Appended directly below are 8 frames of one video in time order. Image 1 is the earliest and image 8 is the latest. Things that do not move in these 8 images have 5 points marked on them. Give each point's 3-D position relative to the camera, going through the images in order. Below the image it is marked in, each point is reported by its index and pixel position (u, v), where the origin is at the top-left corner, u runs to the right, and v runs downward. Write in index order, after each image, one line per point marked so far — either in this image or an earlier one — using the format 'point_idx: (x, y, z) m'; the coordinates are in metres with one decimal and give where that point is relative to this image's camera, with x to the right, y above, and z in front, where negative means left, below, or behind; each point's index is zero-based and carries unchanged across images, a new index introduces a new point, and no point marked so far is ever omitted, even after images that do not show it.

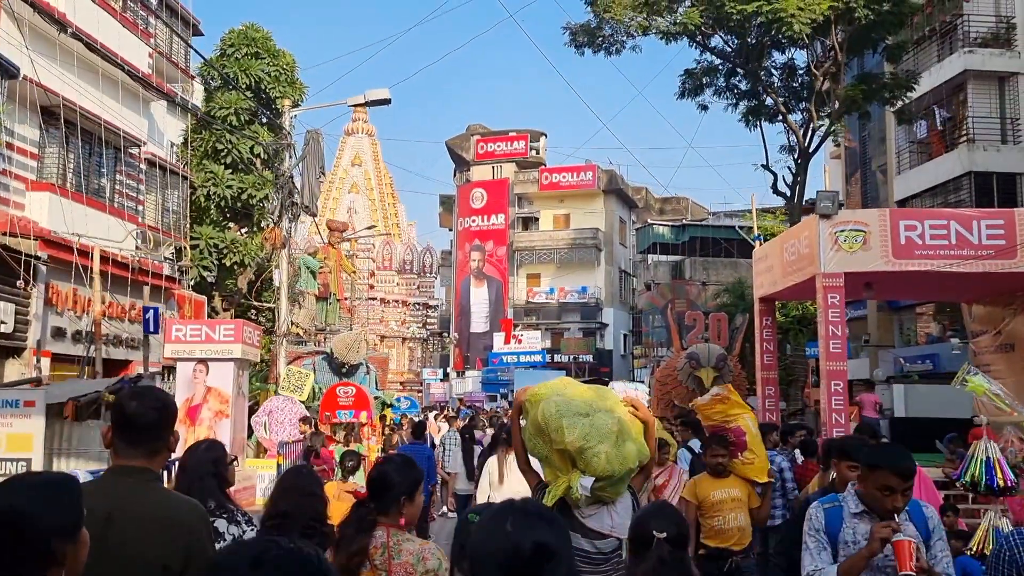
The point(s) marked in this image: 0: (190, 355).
0: (-4.9, -1.0, +13.6) m
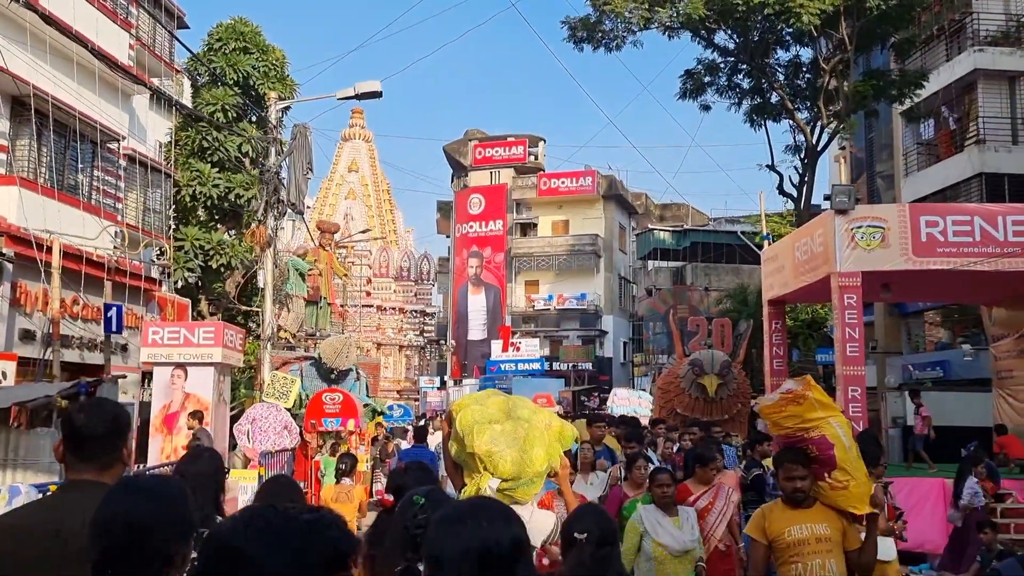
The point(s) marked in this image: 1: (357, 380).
0: (-4.9, -1.0, +12.8) m
1: (-3.2, -1.9, +18.4) m
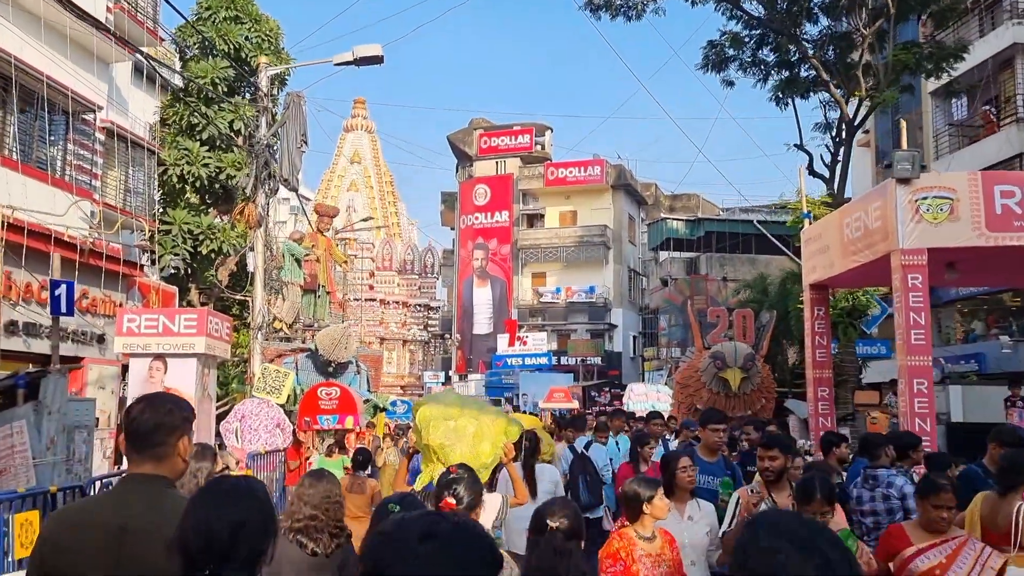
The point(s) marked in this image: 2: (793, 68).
0: (-4.7, -0.8, +11.5) m
1: (-3.0, -1.6, +17.1) m
2: (+6.2, +4.8, +19.8) m
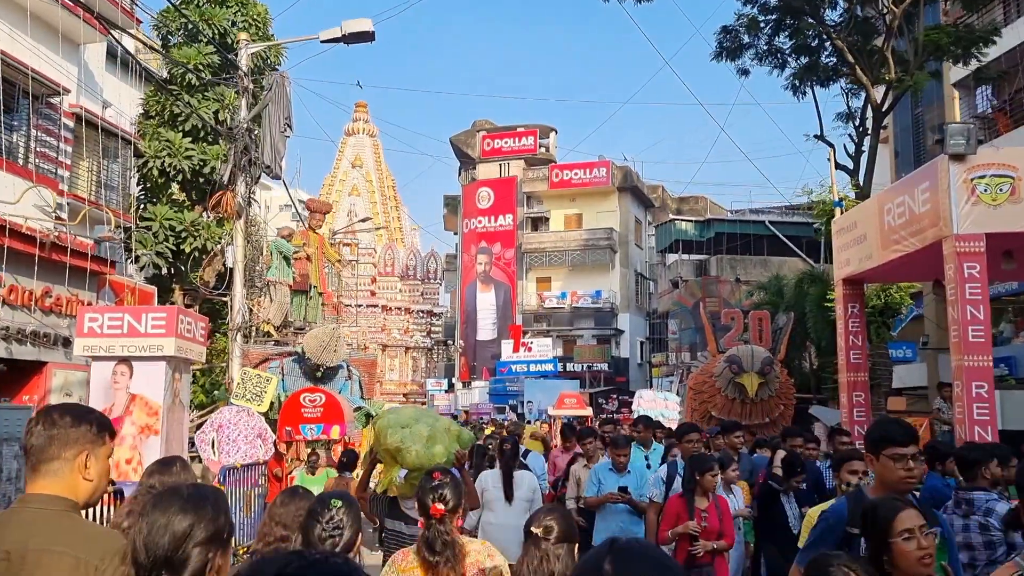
0: (-4.7, -0.8, +10.4) m
1: (-2.9, -1.6, +15.9) m
2: (+6.3, +4.9, +18.7) m
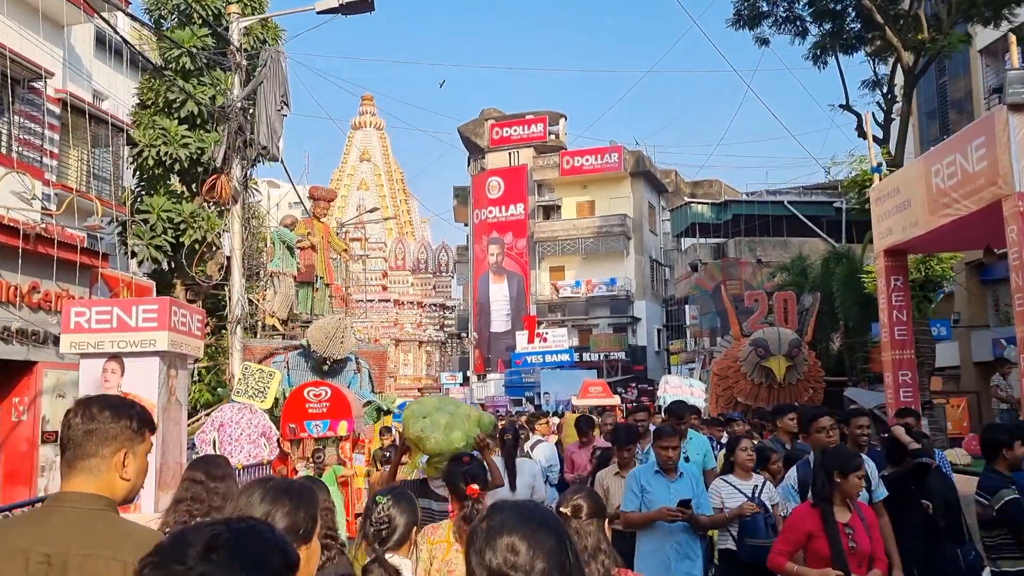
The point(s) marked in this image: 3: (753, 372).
0: (-4.5, -0.7, +9.7) m
1: (-2.6, -1.4, +15.2) m
2: (+6.4, +5.3, +17.8) m
3: (+4.8, -1.7, +17.9) m
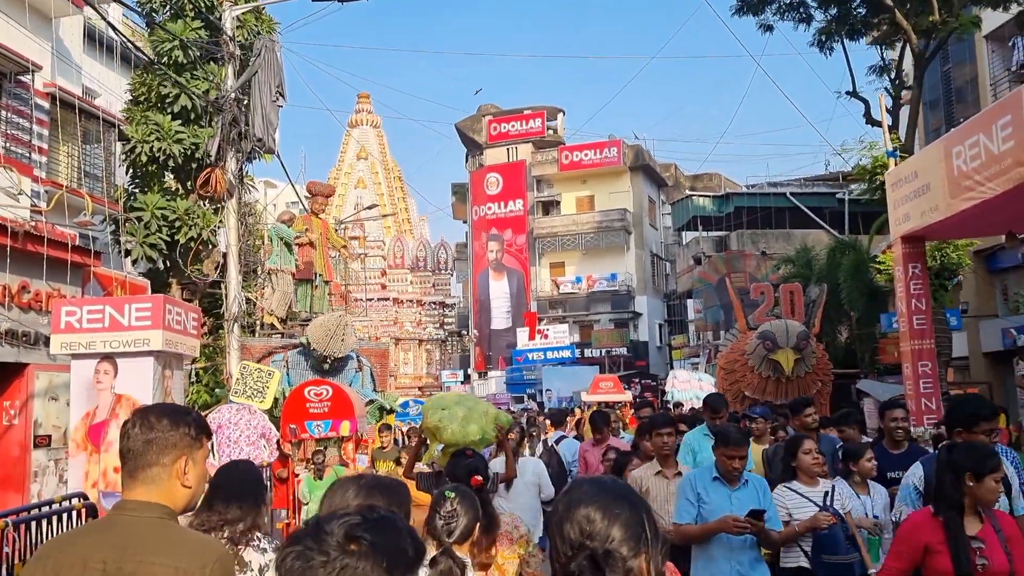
0: (-4.4, -0.6, +9.3) m
1: (-2.5, -1.4, +14.8) m
2: (+6.4, +5.5, +17.4) m
3: (+4.9, -1.5, +17.6) m
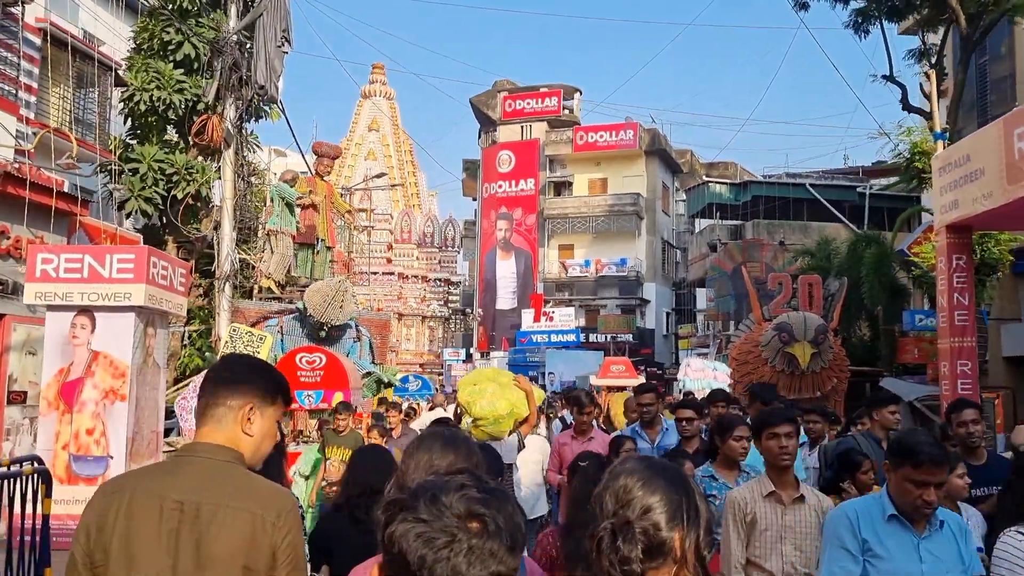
0: (-4.3, -0.1, +8.6) m
1: (-2.4, -0.9, +14.2) m
2: (+6.9, +5.6, +16.6) m
3: (+5.0, -1.3, +16.8) m
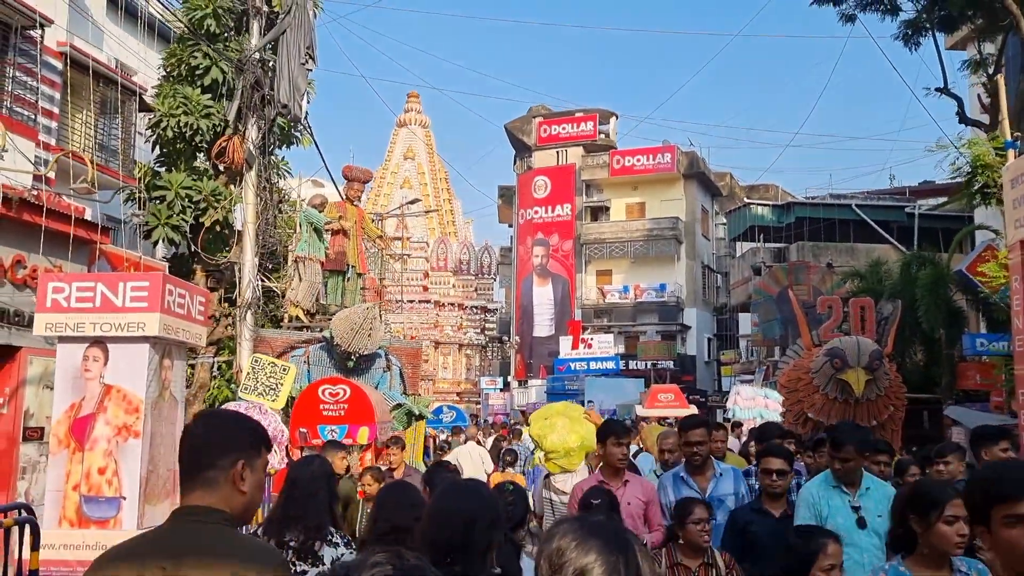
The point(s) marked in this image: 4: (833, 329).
0: (-3.9, -0.4, +8.2) m
1: (-1.9, -1.3, +13.6) m
2: (+7.4, +5.2, +15.8) m
3: (+5.6, -1.7, +16.0) m
4: (+7.1, -0.9, +19.9) m
